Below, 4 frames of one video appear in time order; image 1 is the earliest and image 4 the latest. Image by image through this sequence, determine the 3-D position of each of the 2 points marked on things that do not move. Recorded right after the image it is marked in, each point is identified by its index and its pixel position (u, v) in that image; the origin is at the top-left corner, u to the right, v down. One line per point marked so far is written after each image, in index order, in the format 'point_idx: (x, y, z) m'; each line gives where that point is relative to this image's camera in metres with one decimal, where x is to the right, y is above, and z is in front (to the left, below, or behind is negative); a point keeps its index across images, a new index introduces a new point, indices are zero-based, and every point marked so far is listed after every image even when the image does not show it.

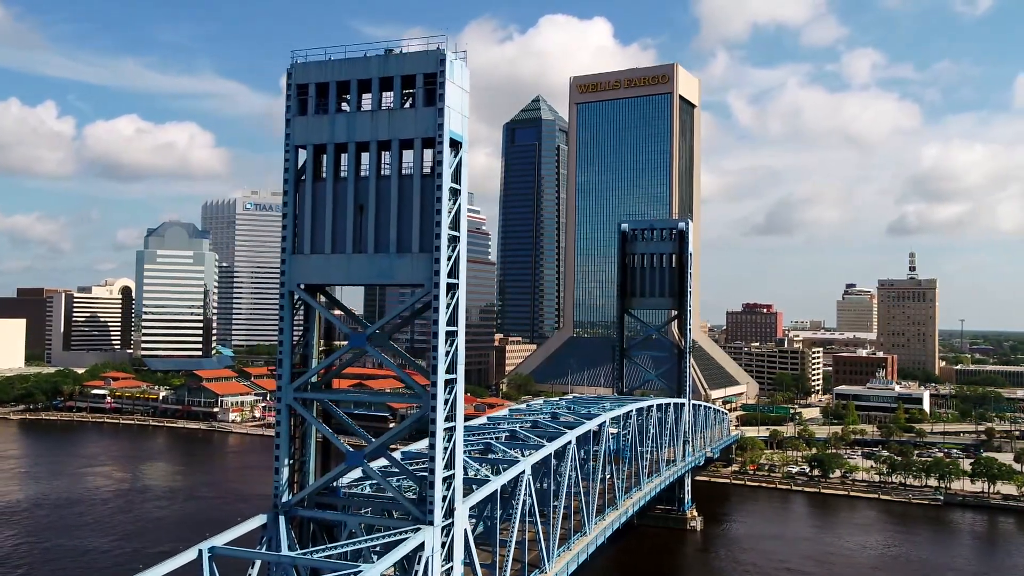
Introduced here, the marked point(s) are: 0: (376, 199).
0: (-3.1, +2.1, +18.7) m
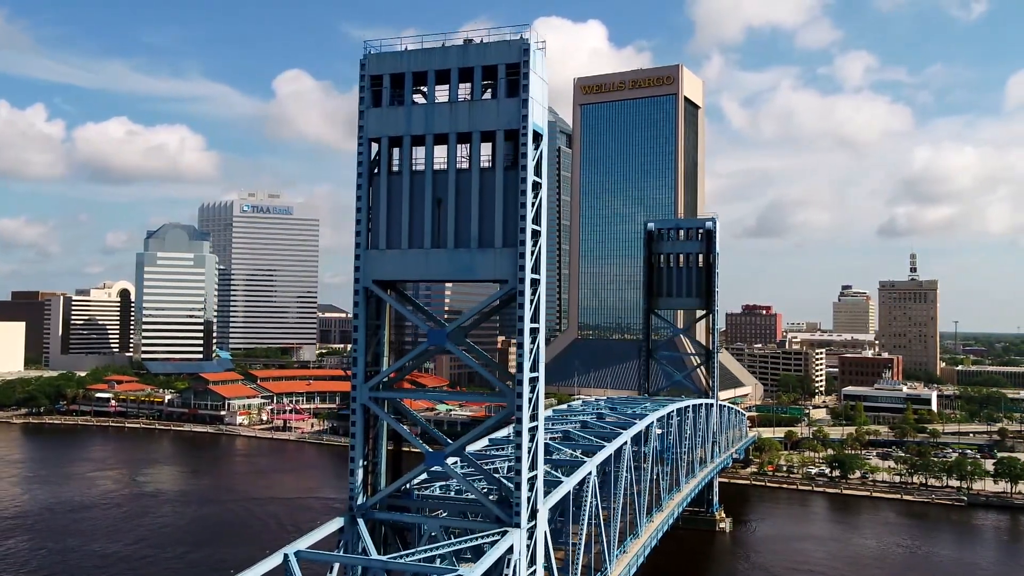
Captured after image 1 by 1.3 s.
0: (-1.2, +2.2, +18.3) m
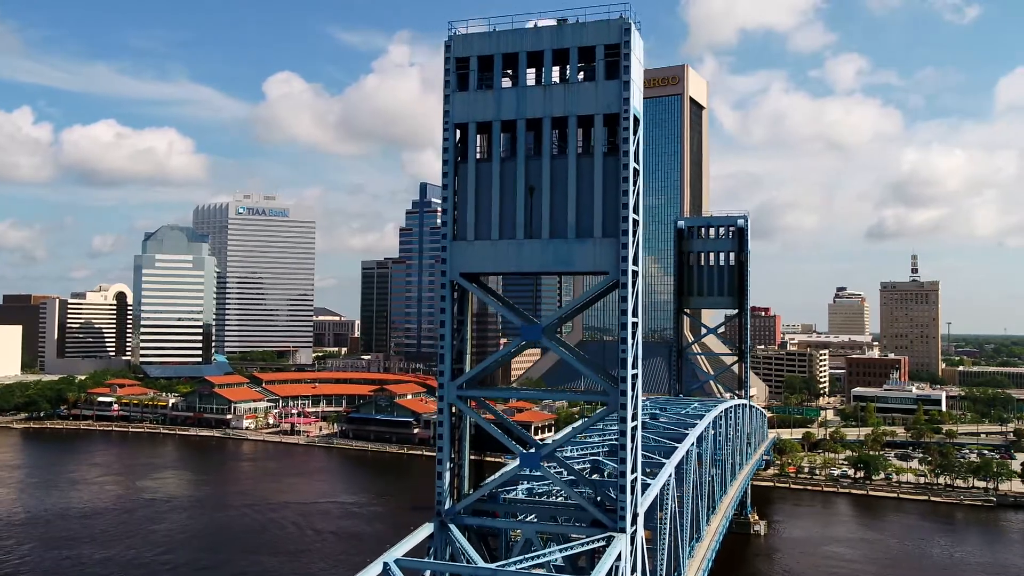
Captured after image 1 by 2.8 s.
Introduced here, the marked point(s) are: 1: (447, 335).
0: (+0.9, +2.3, +17.4) m
1: (-1.4, -1.0, +17.8) m
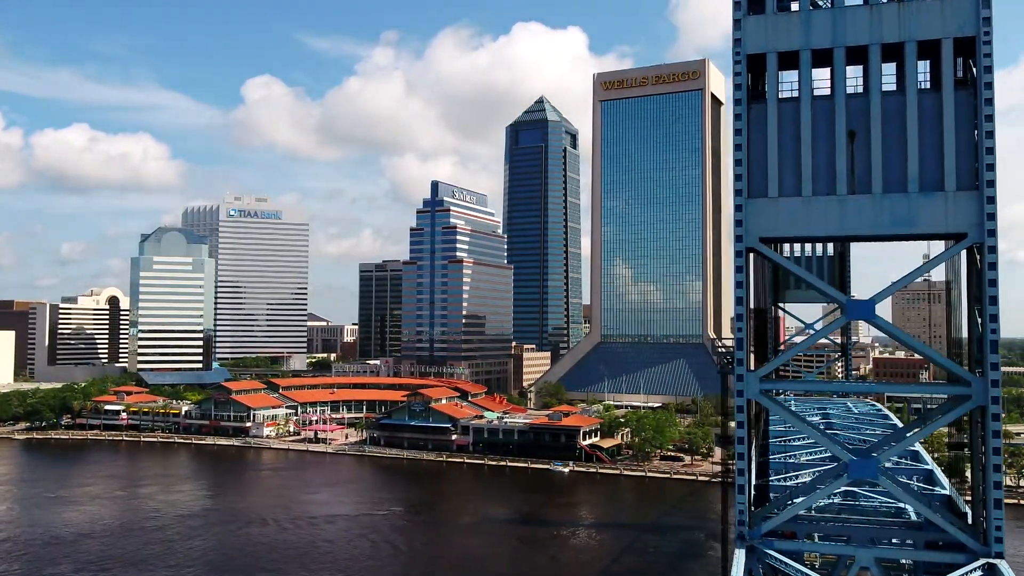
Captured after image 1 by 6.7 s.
0: (+6.4, +2.9, +14.0) m
1: (+4.1, -0.5, +14.4) m
